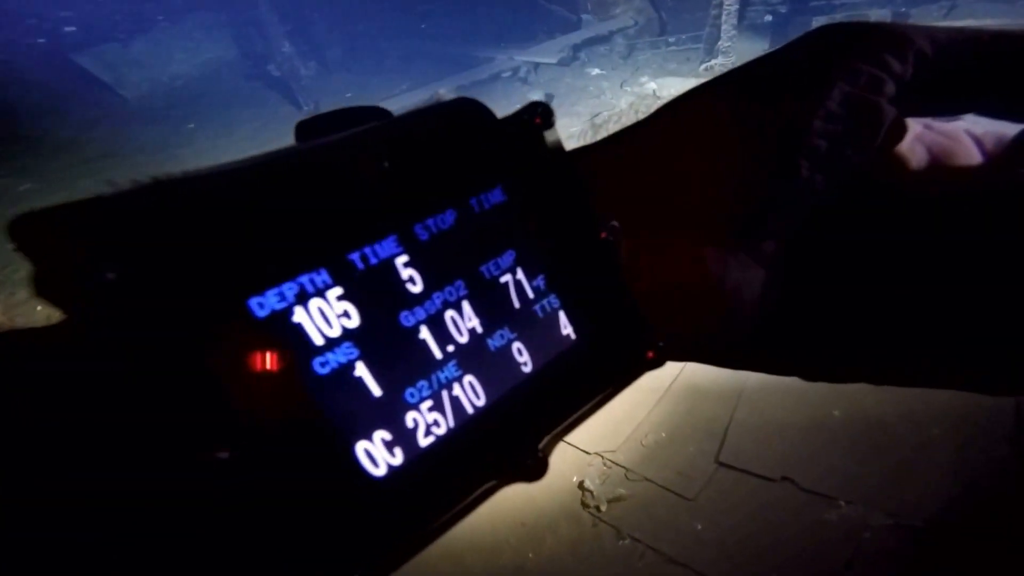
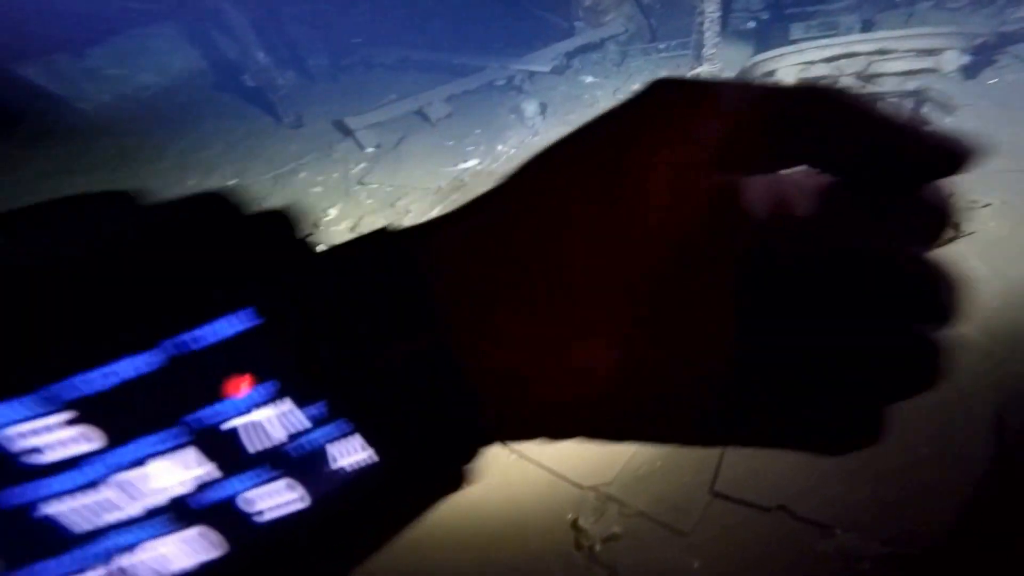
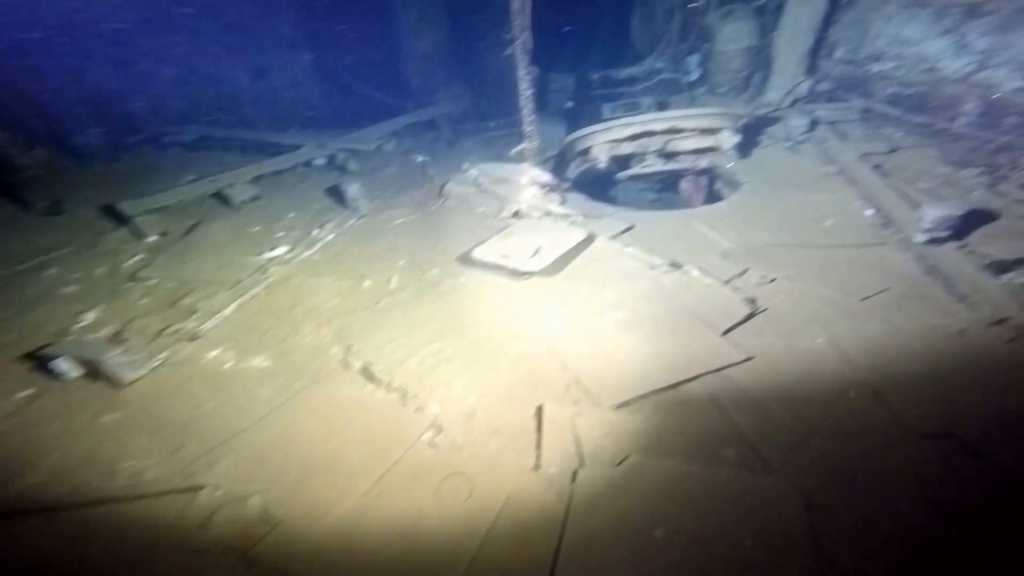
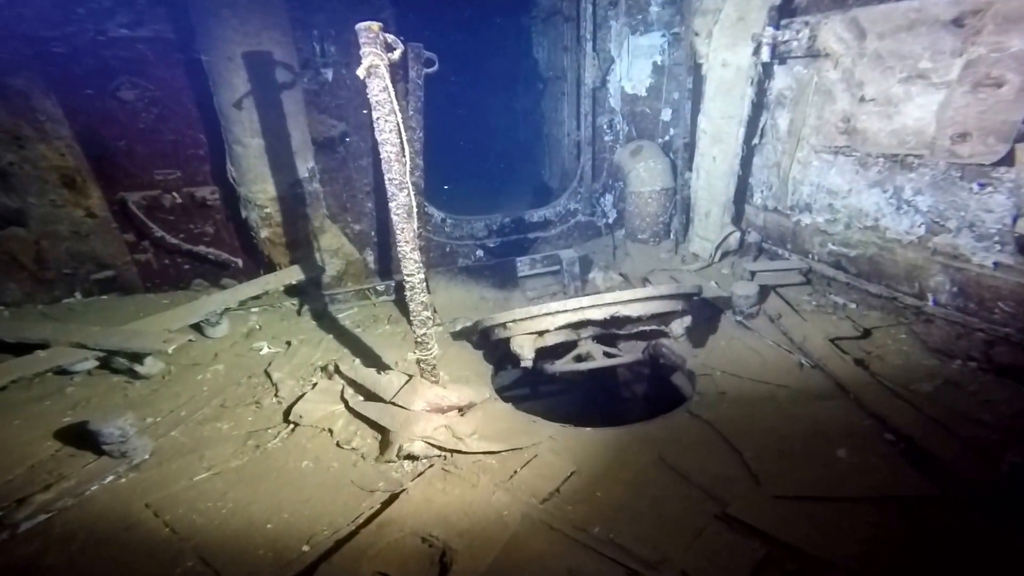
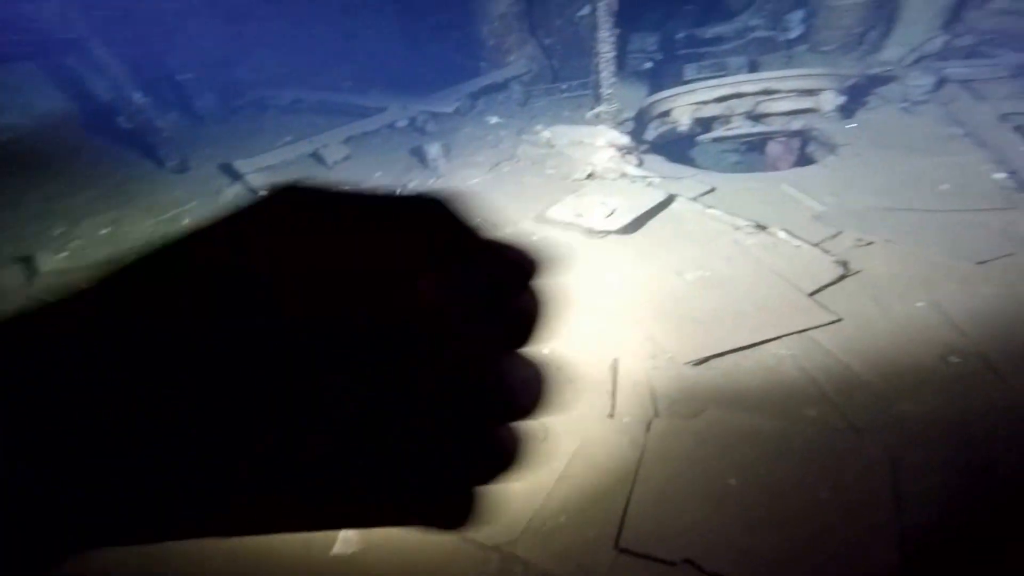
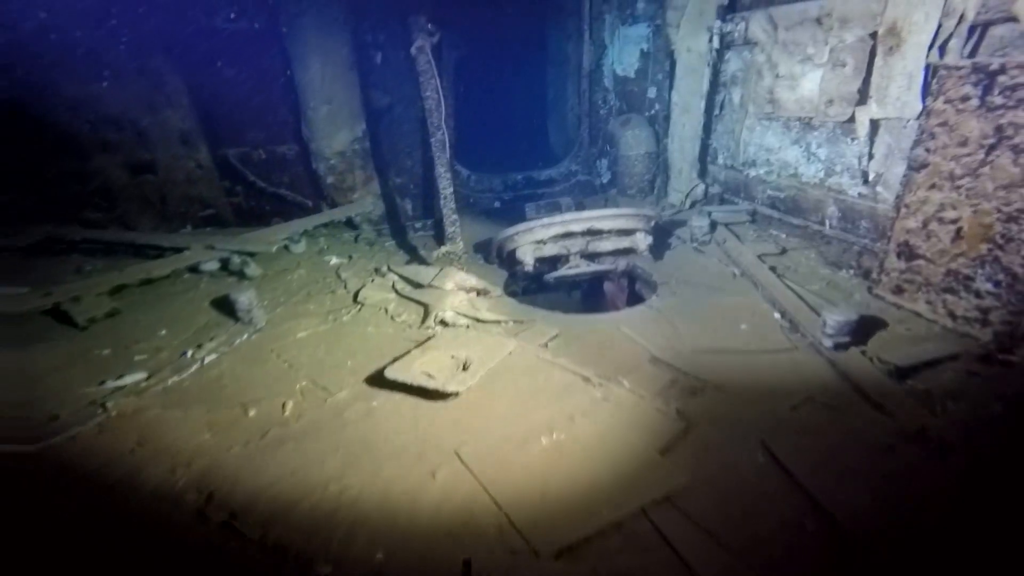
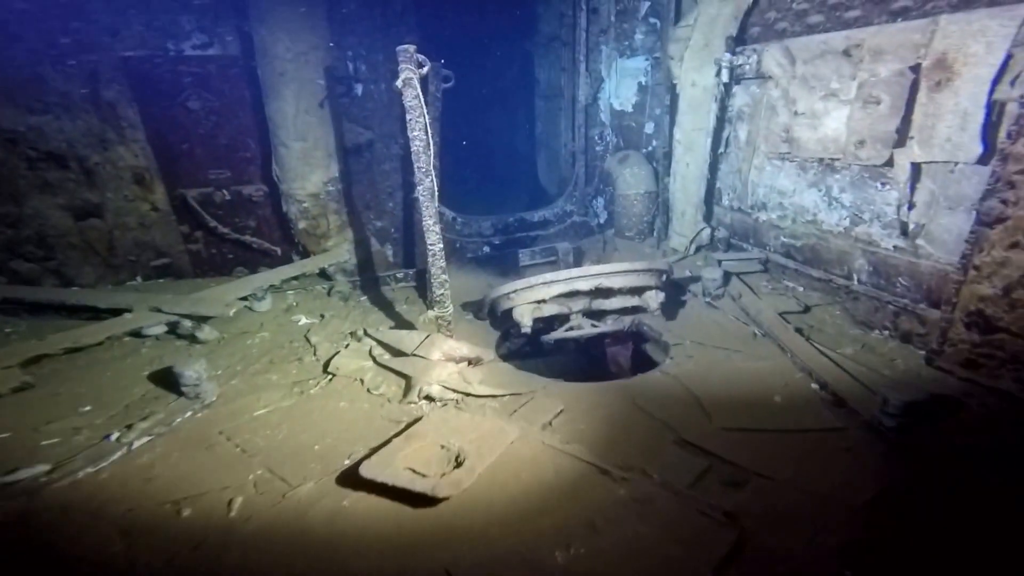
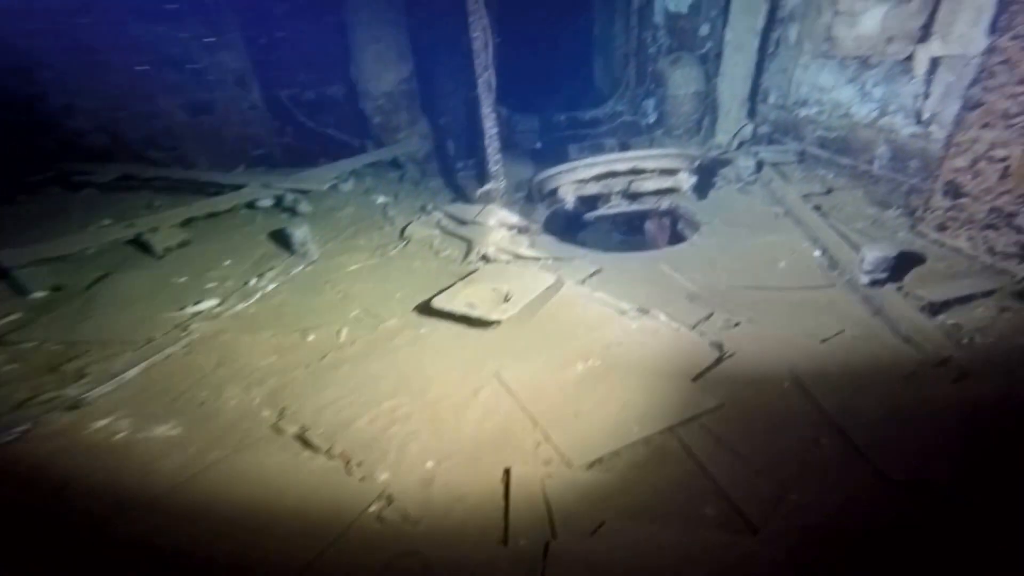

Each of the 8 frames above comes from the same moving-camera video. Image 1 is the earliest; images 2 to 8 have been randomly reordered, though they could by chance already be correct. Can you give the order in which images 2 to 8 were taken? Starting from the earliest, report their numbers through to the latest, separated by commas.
2, 5, 3, 8, 6, 7, 4
